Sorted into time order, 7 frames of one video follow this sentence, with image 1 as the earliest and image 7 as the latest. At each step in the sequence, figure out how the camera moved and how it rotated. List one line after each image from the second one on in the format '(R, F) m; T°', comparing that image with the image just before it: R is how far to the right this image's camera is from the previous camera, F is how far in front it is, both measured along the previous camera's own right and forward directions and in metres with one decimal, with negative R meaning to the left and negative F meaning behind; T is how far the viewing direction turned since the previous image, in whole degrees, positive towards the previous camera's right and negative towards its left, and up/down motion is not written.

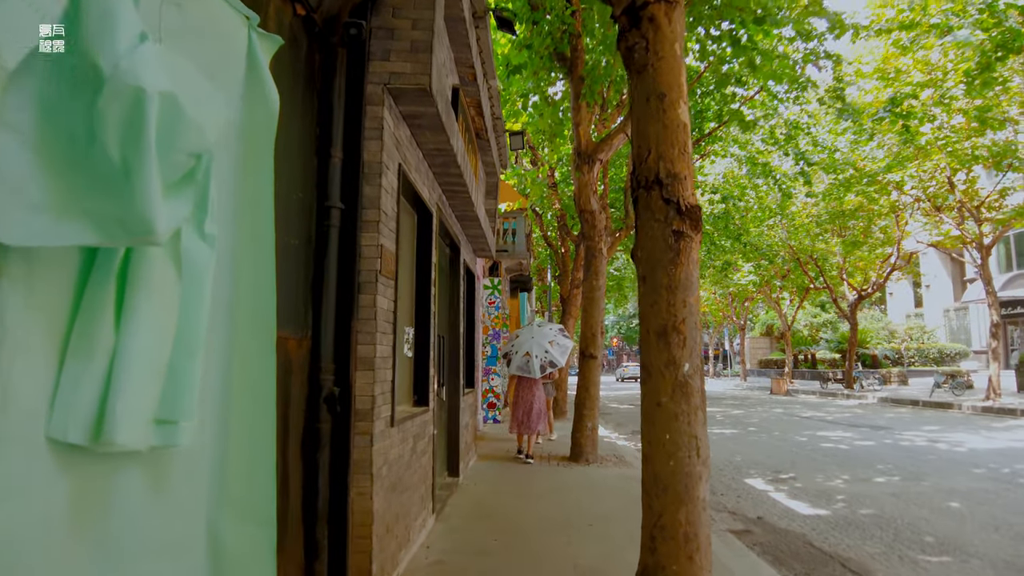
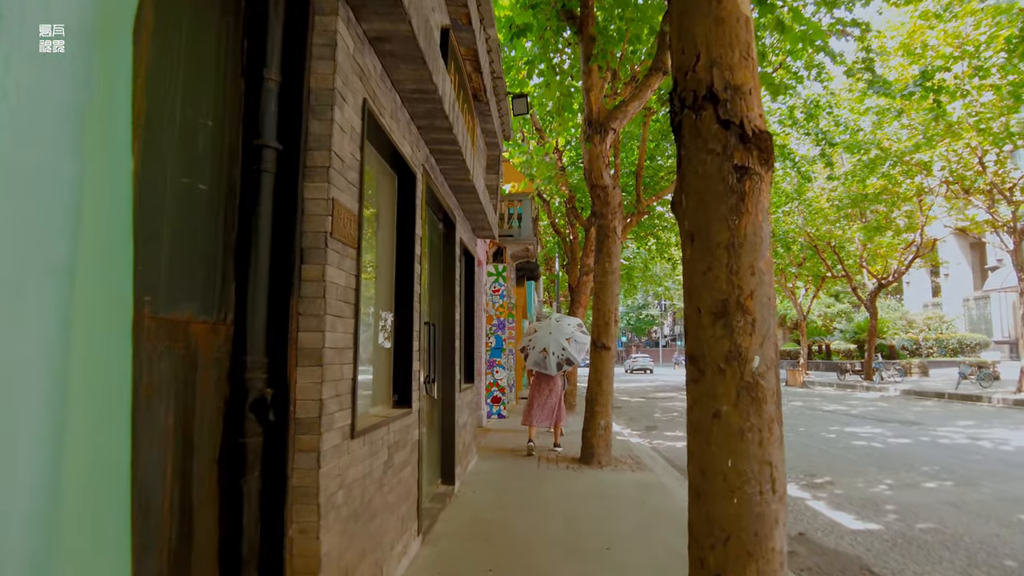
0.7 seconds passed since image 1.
(+0.1, +1.0) m; -1°
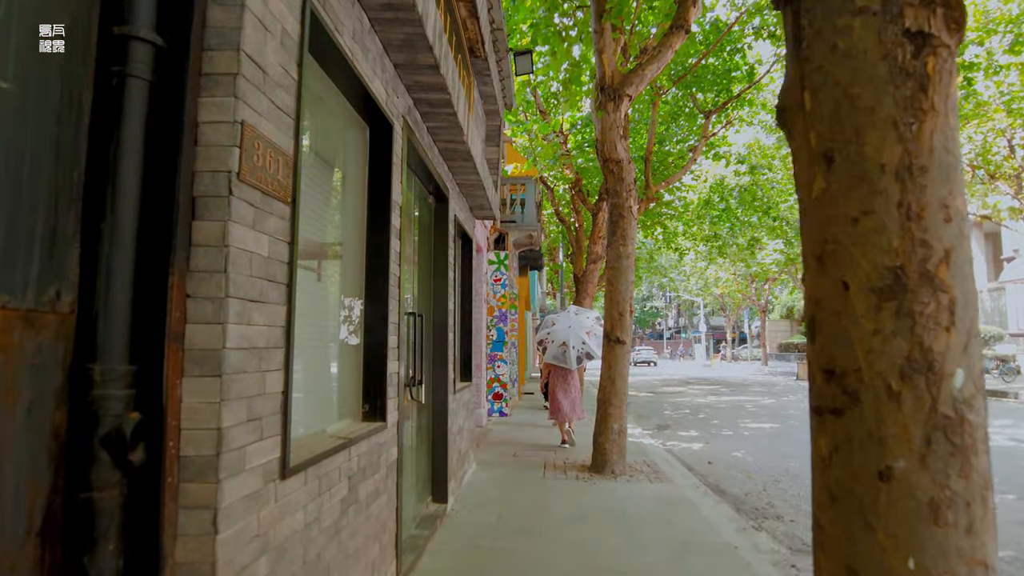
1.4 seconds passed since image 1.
(0.0, +1.0) m; 0°
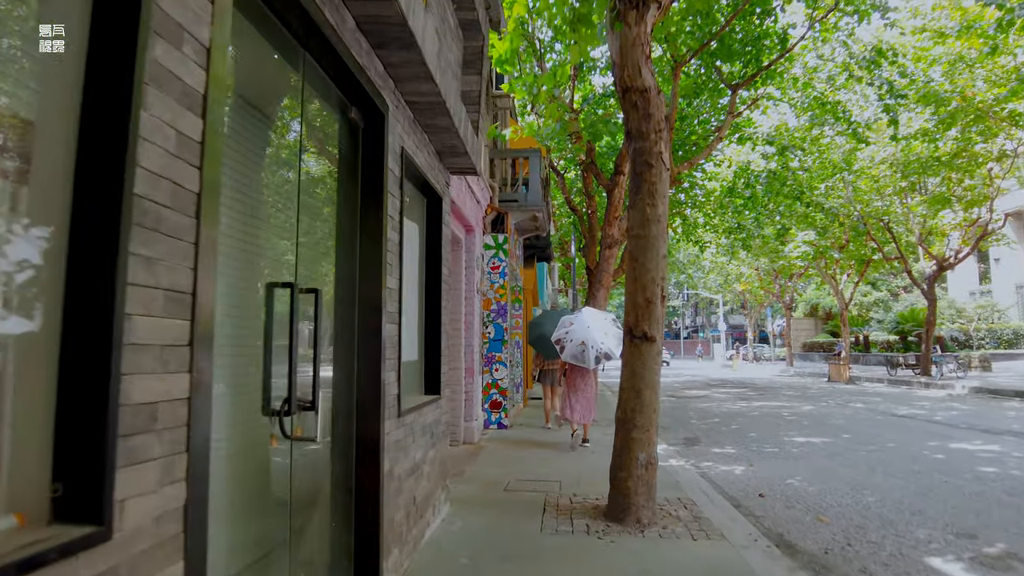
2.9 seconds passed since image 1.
(+0.3, +2.1) m; -1°
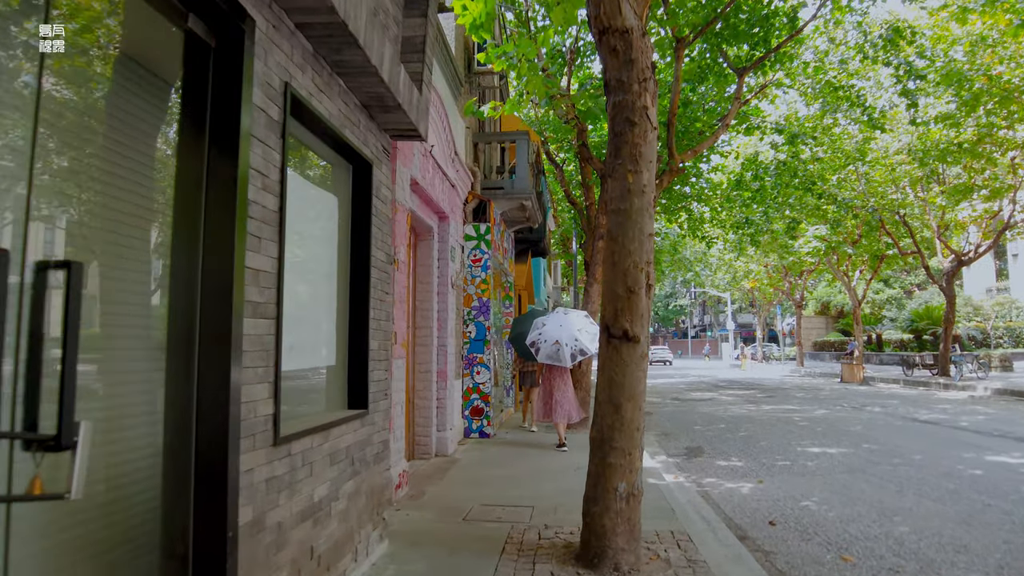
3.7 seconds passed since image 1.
(+0.5, +1.1) m; -1°
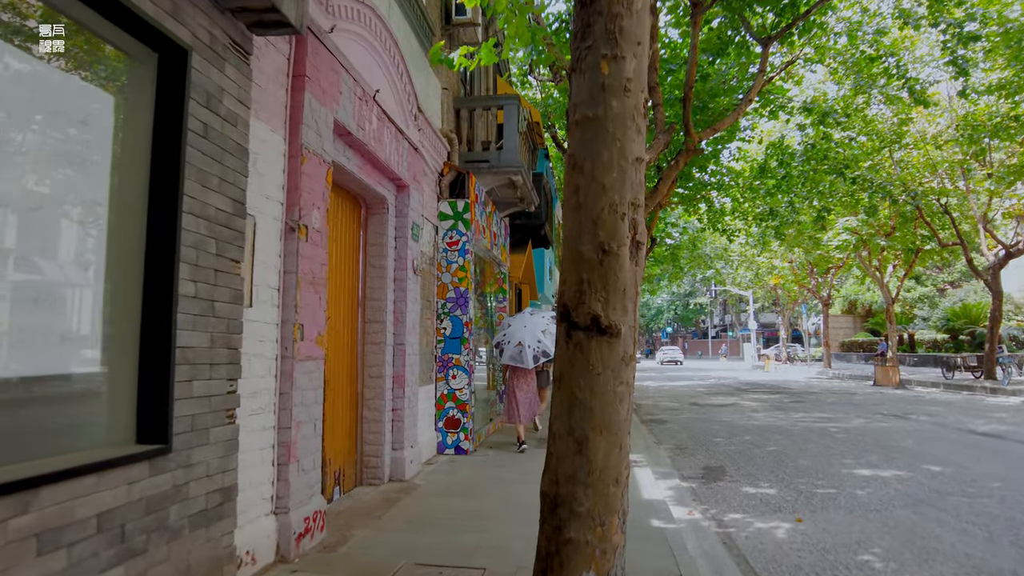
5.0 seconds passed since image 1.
(+0.5, +1.7) m; -2°
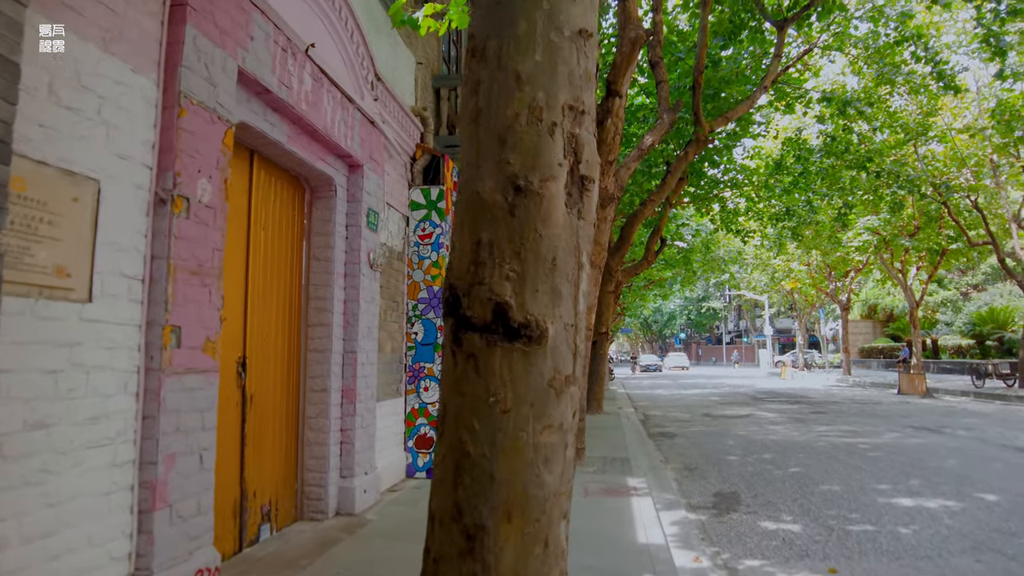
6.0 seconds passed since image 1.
(+0.4, +1.1) m; -1°
